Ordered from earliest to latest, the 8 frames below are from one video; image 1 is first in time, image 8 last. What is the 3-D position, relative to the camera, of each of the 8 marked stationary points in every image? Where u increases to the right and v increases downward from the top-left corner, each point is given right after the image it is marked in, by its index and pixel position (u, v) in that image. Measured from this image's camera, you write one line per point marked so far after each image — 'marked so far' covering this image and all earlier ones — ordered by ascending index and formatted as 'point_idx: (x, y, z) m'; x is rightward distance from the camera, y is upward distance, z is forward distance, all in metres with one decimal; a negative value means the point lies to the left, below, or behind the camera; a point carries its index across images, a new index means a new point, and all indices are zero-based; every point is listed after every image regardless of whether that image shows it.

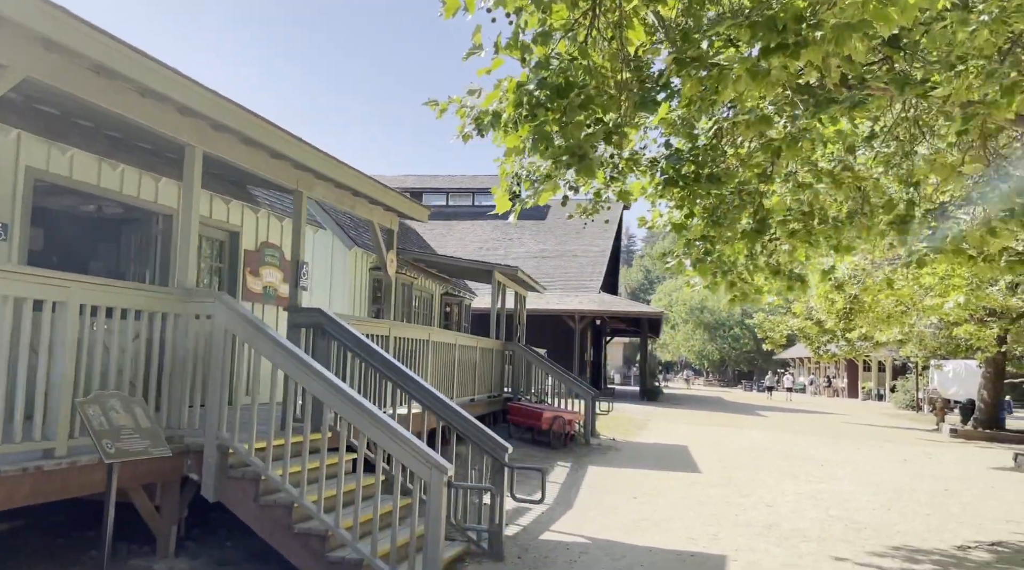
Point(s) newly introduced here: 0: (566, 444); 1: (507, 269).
0: (+1.0, -2.7, +14.9) m
1: (0.0, +0.3, +14.9) m
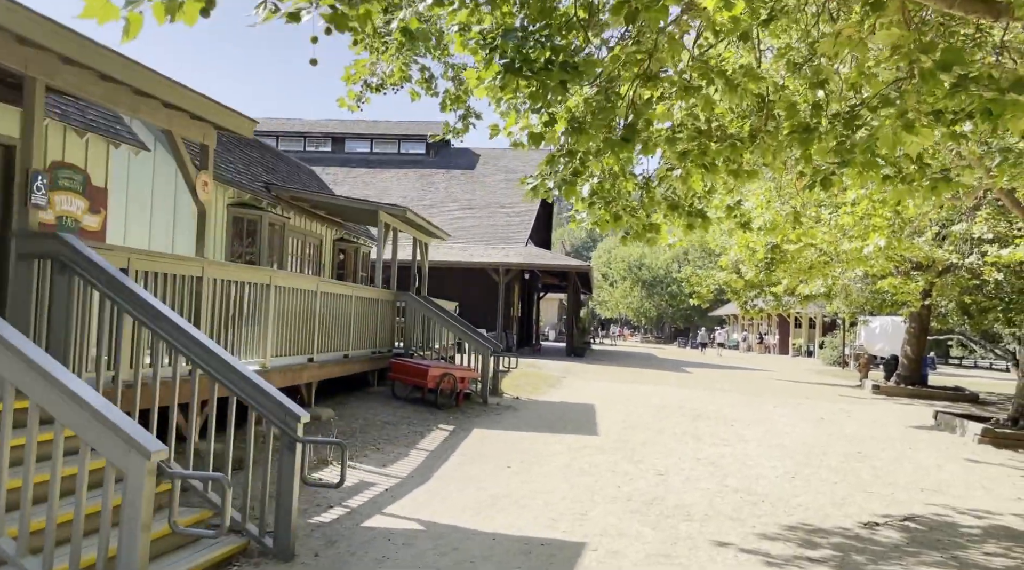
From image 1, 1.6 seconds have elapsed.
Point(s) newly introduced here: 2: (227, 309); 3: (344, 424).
0: (-0.8, -1.8, +13.4) m
1: (-1.8, +1.2, +13.2) m
2: (-2.6, -0.2, +8.1) m
3: (-1.9, -1.6, +10.1) m
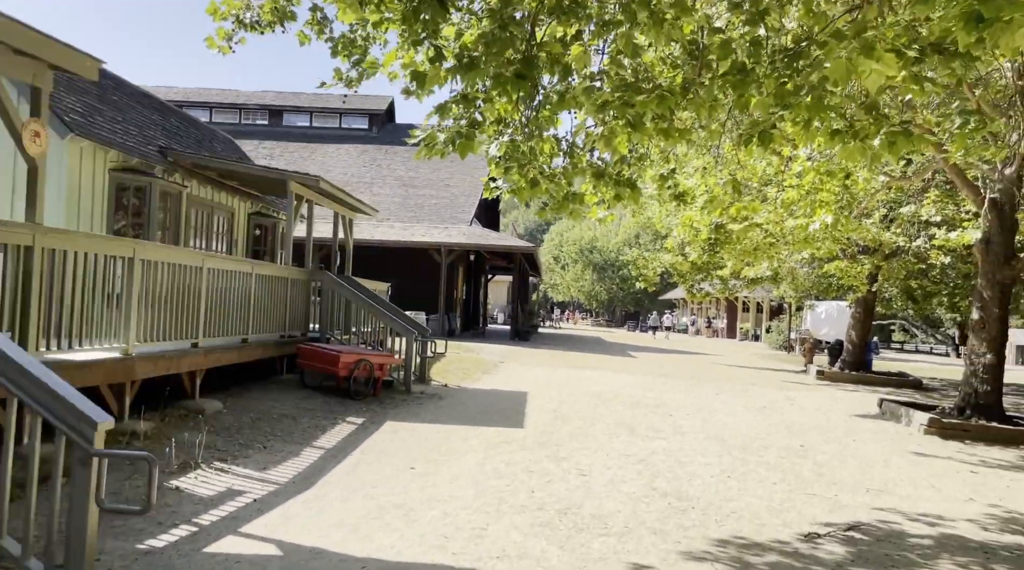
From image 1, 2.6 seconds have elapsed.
0: (-1.9, -1.5, +12.3) m
1: (-2.9, +1.5, +12.0) m
2: (-3.4, 0.0, +6.8) m
3: (-2.9, -1.3, +9.0) m
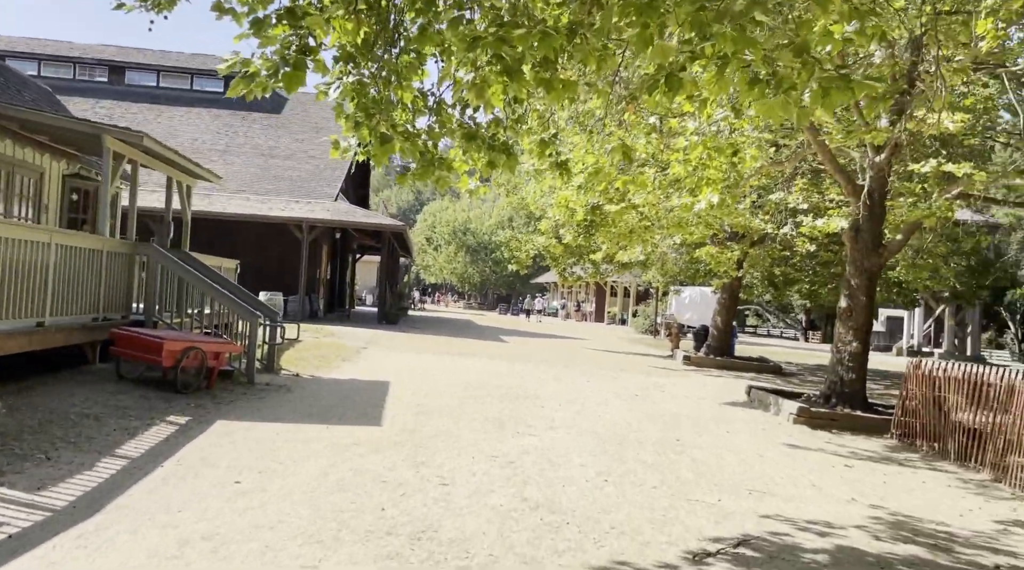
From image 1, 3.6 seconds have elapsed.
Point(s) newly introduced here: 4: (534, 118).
0: (-3.7, -1.2, +10.8) m
1: (-4.5, +1.8, +10.3) m
2: (-4.4, +0.2, +5.1) m
3: (-4.2, -1.1, +7.3) m
4: (+0.2, +1.6, +8.3) m
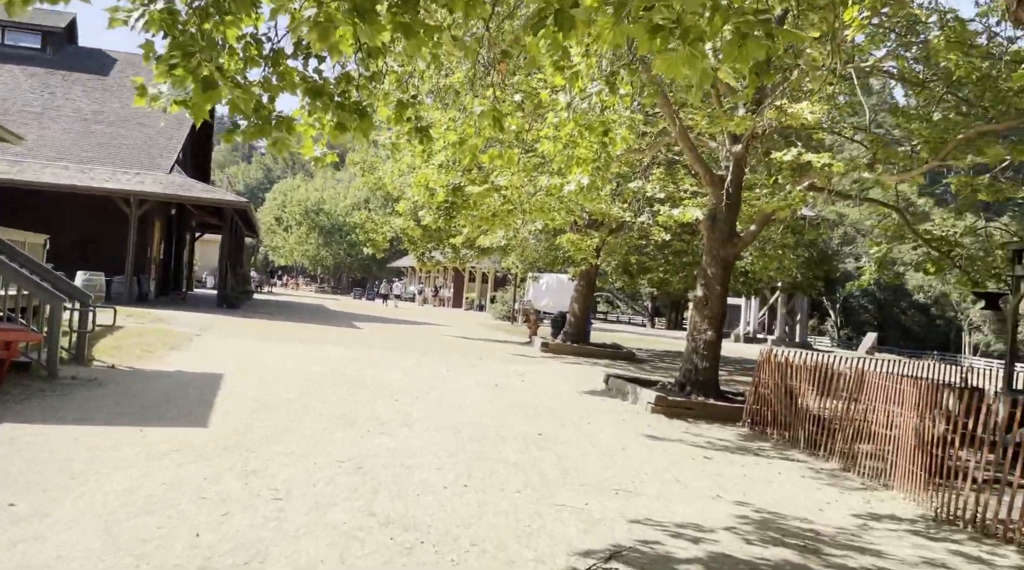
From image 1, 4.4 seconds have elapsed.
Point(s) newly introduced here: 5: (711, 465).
0: (-5.3, -1.0, +9.2) m
1: (-6.0, +2.0, +8.6) m
2: (-5.0, +0.3, +3.5) m
3: (-5.2, -0.9, +5.7) m
4: (-1.0, +1.7, +7.4) m
5: (+2.4, -2.2, +10.7) m
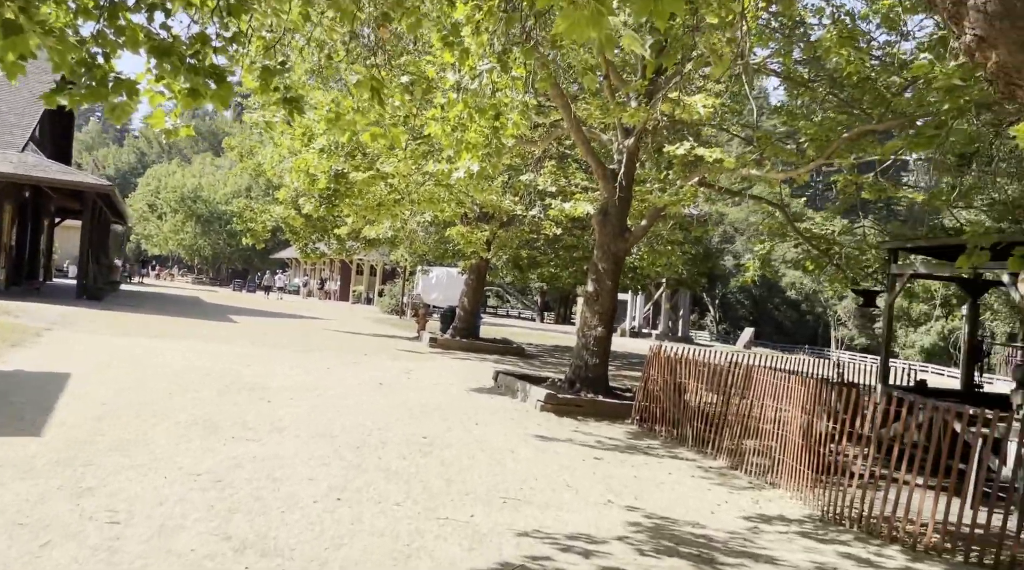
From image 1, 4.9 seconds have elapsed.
0: (-6.4, -0.8, +7.9) m
1: (-7.0, +2.1, +7.2) m
2: (-5.4, +0.4, +2.3) m
3: (-5.9, -0.8, +4.5) m
4: (-1.9, +1.8, +6.7) m
5: (+1.1, -2.1, +10.3) m
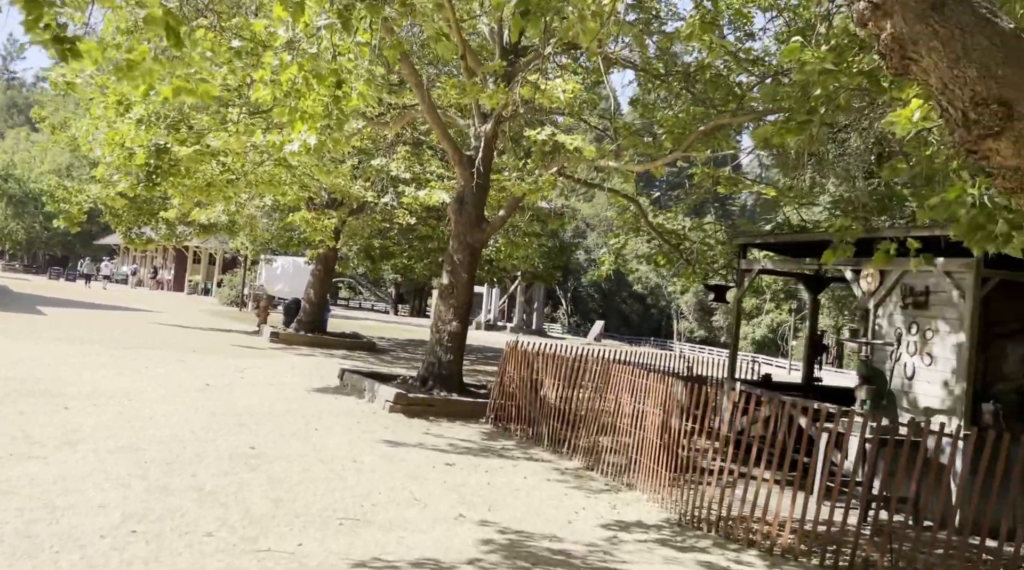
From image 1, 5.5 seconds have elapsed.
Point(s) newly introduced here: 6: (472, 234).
0: (-7.6, -0.7, +5.9) m
1: (-8.0, +2.3, +5.1) m
2: (-5.7, +0.5, +0.5) m
3: (-6.5, -0.7, +2.6) m
4: (-2.9, +1.9, +5.4) m
5: (-0.6, -2.0, +9.6) m
6: (-0.7, +0.8, +14.7) m
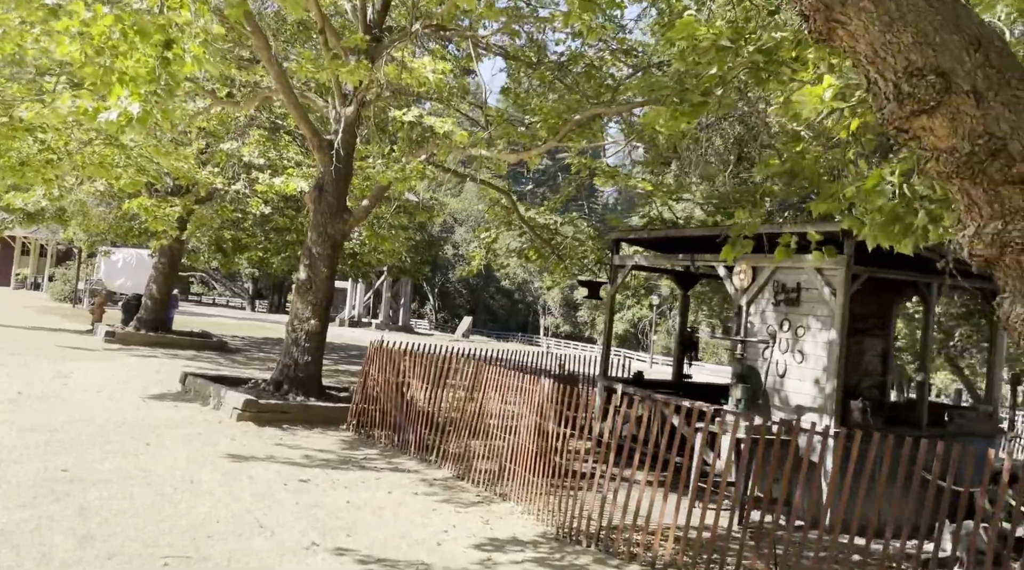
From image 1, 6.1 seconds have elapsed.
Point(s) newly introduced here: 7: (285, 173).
0: (-8.4, -0.7, +3.9) m
1: (-8.6, +2.3, +3.0) m
2: (-5.6, +0.5, -1.2) m
3: (-6.8, -0.7, +0.8) m
4: (-3.6, +1.9, +4.1) m
5: (-2.0, -2.0, +8.5) m
6: (-2.8, +0.9, +13.6) m
7: (-3.9, +1.9, +15.3) m
